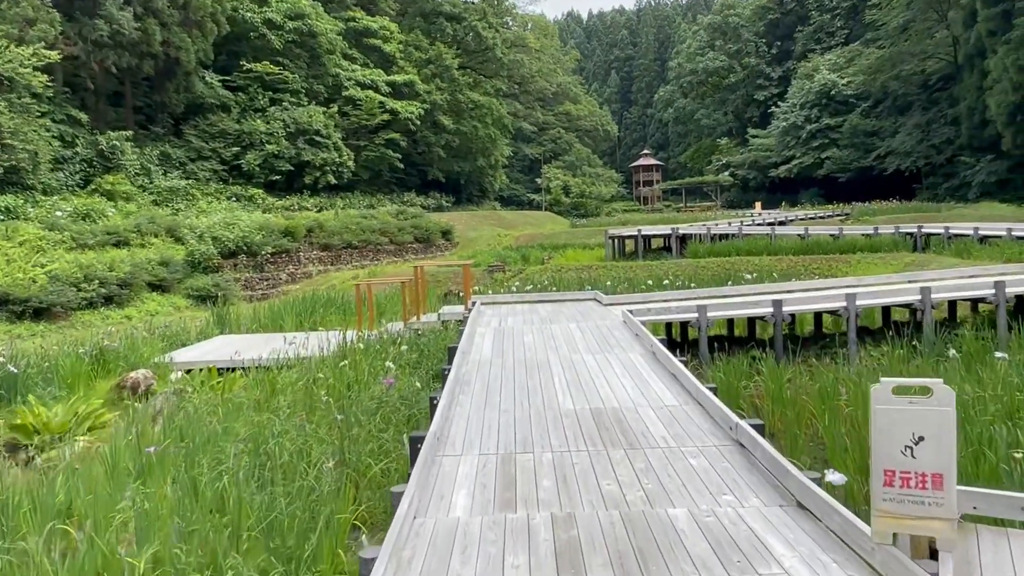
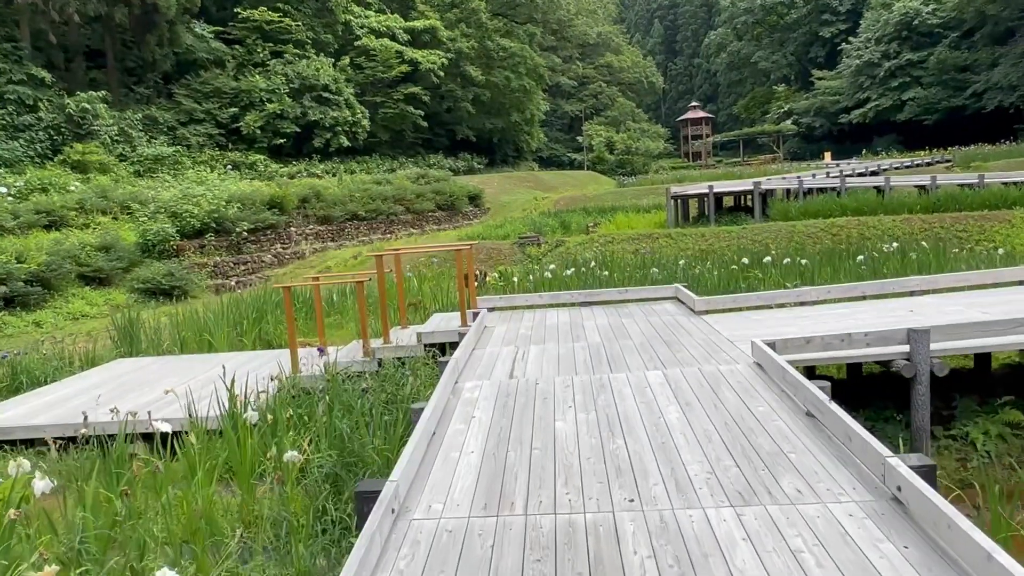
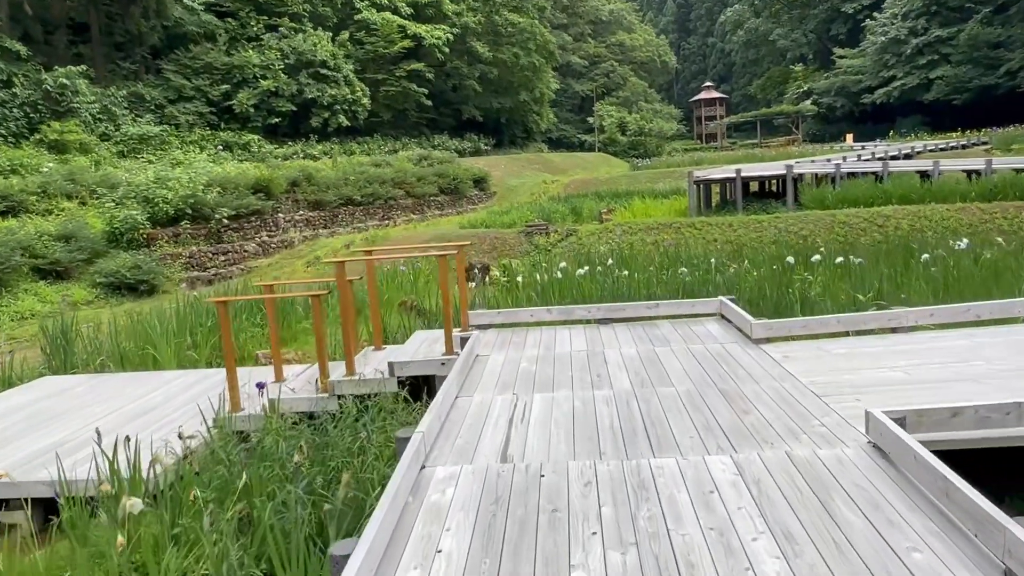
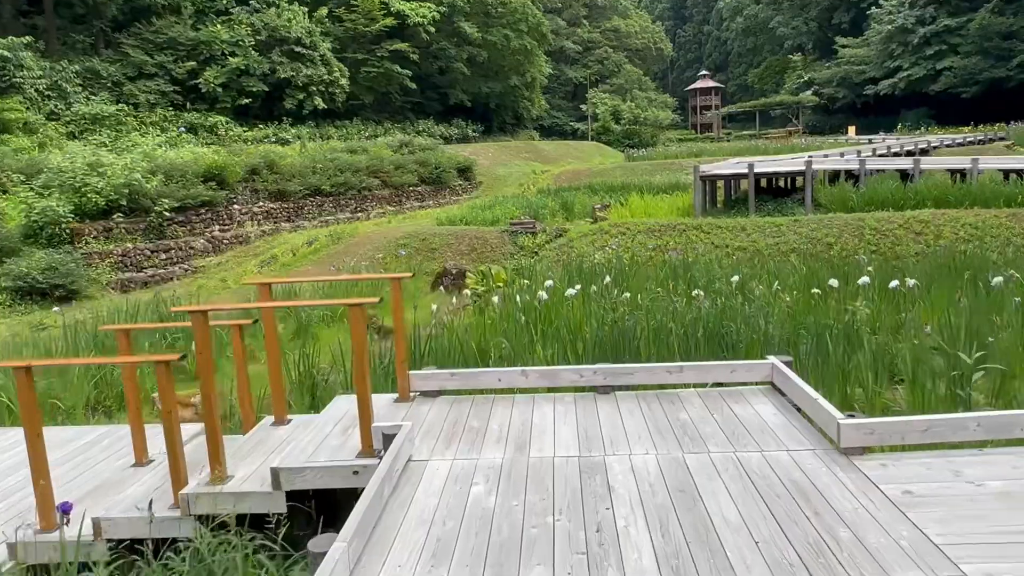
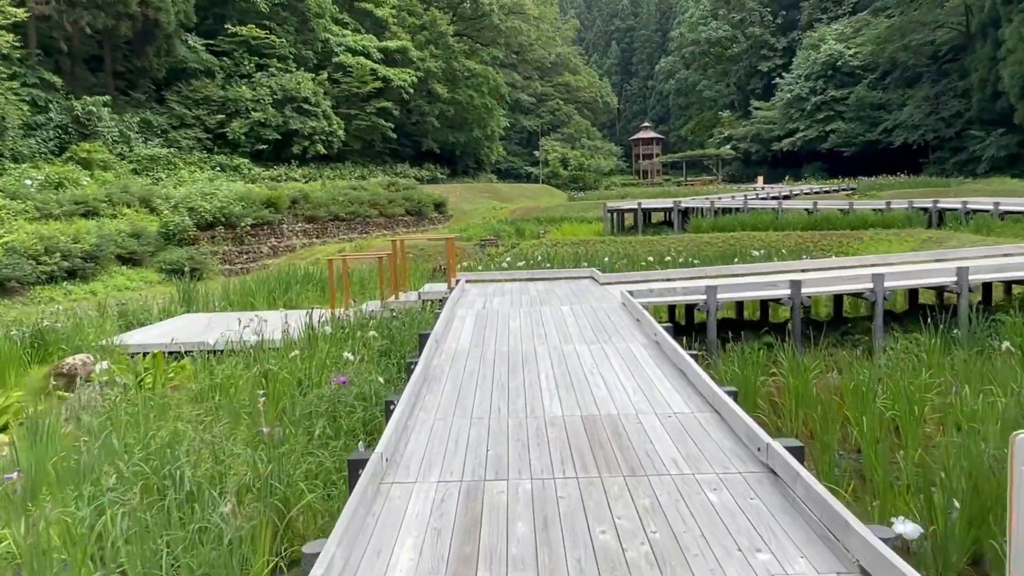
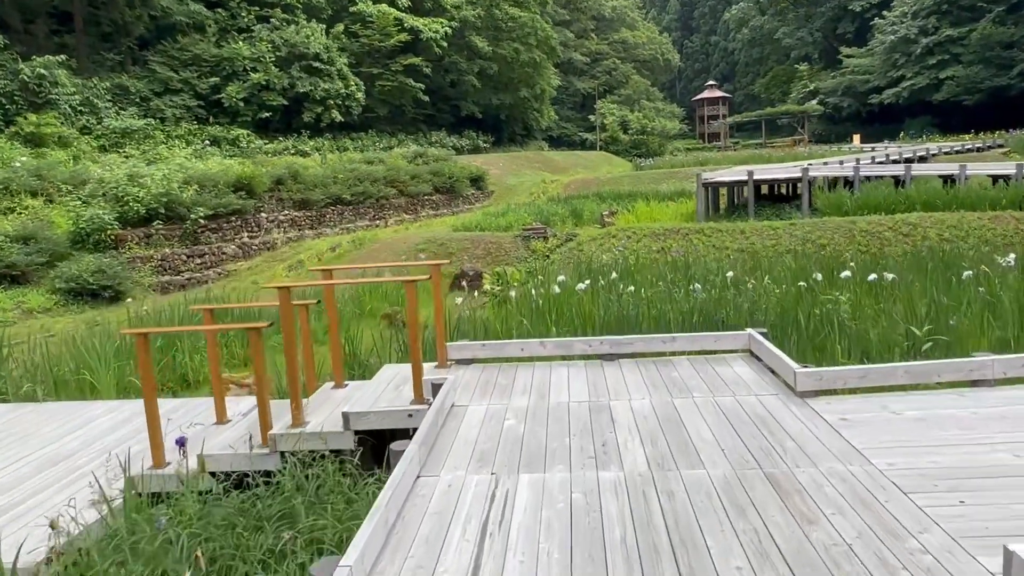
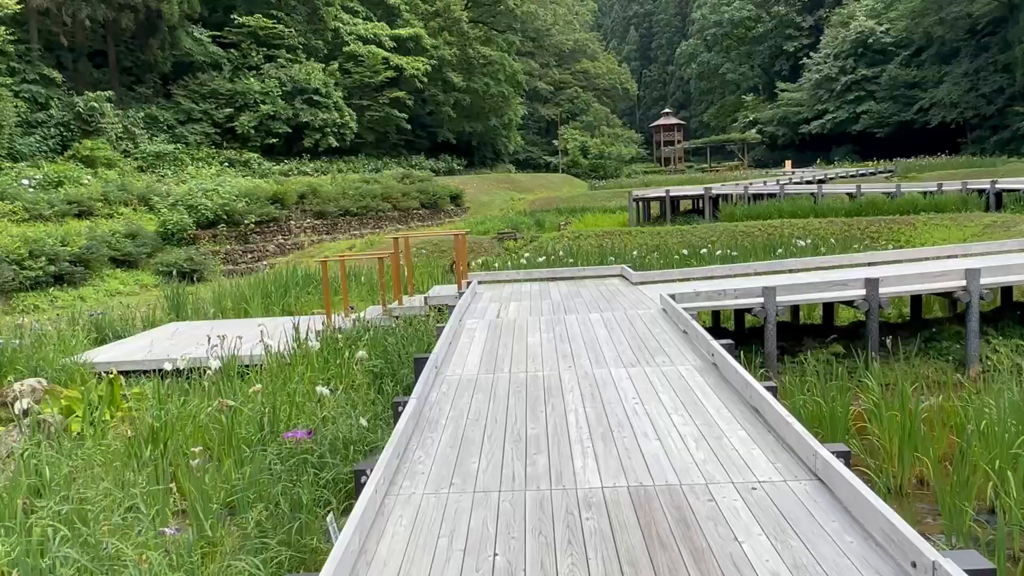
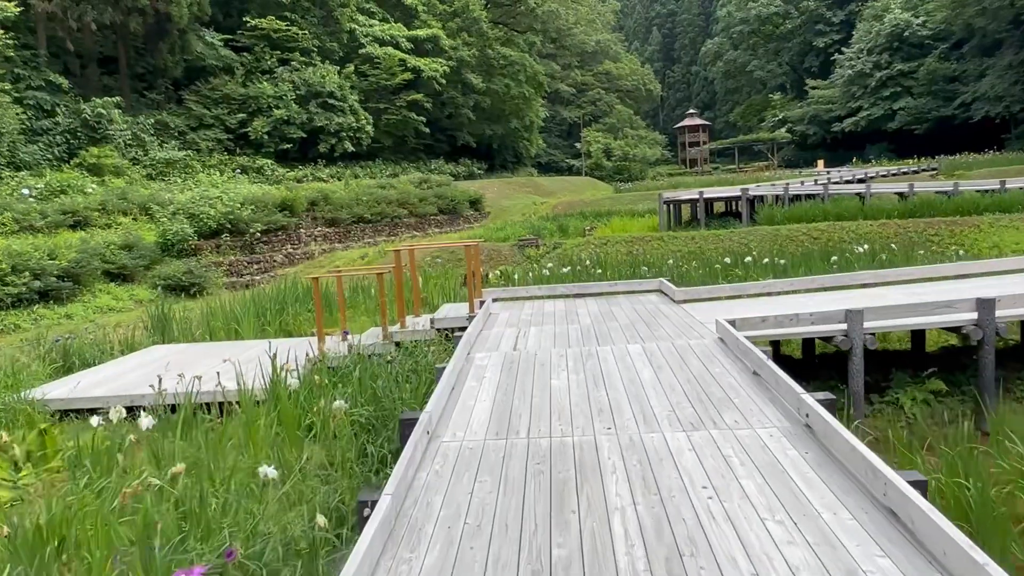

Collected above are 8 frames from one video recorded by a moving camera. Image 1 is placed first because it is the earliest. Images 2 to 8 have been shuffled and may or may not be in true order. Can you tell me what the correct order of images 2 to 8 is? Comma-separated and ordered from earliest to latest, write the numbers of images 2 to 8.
5, 7, 8, 2, 3, 6, 4
